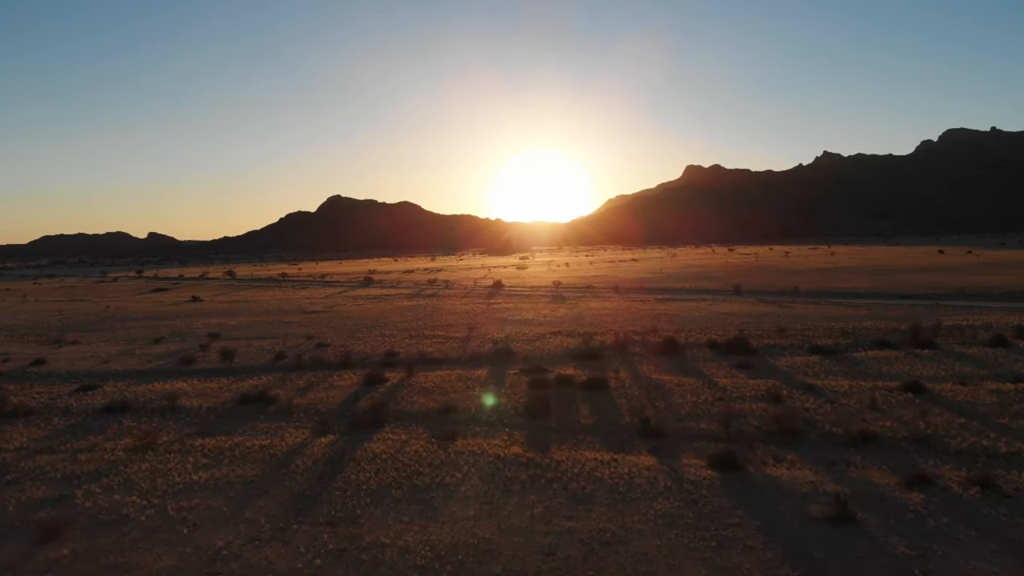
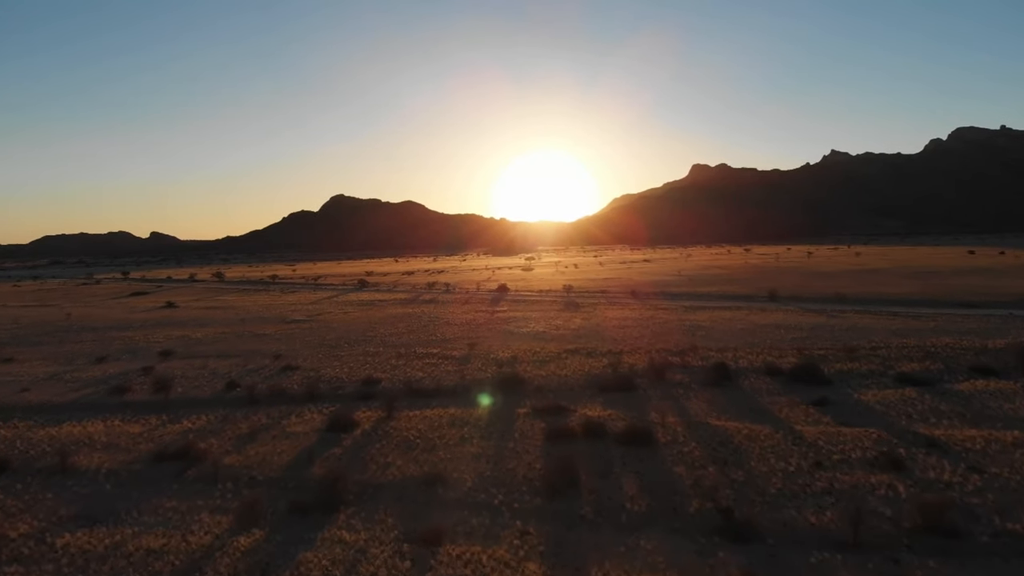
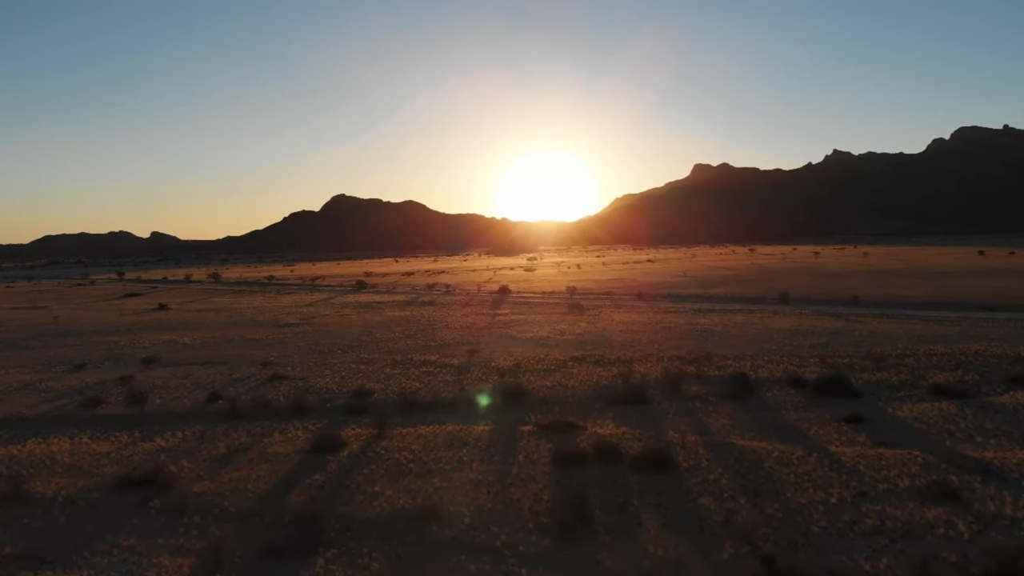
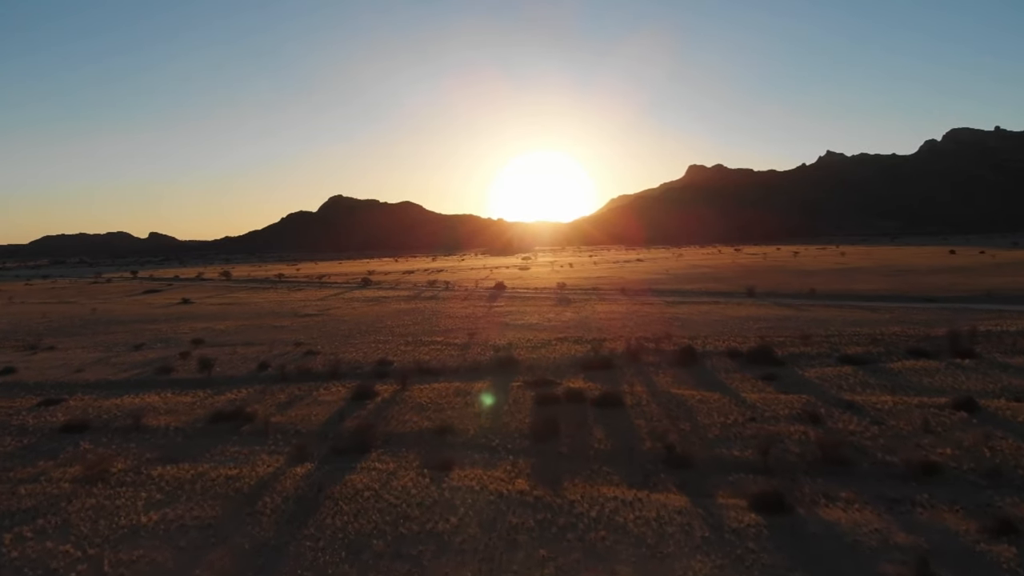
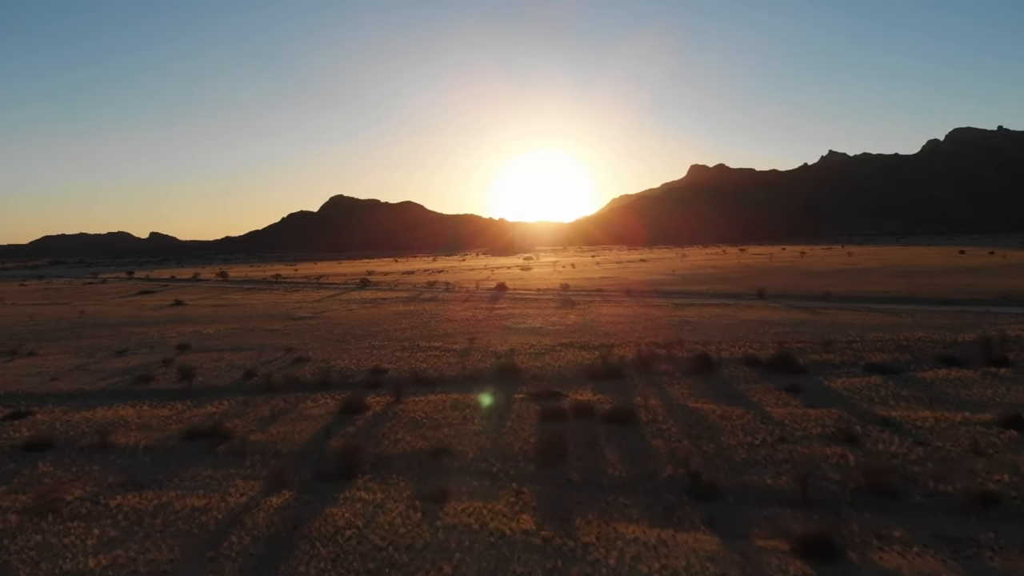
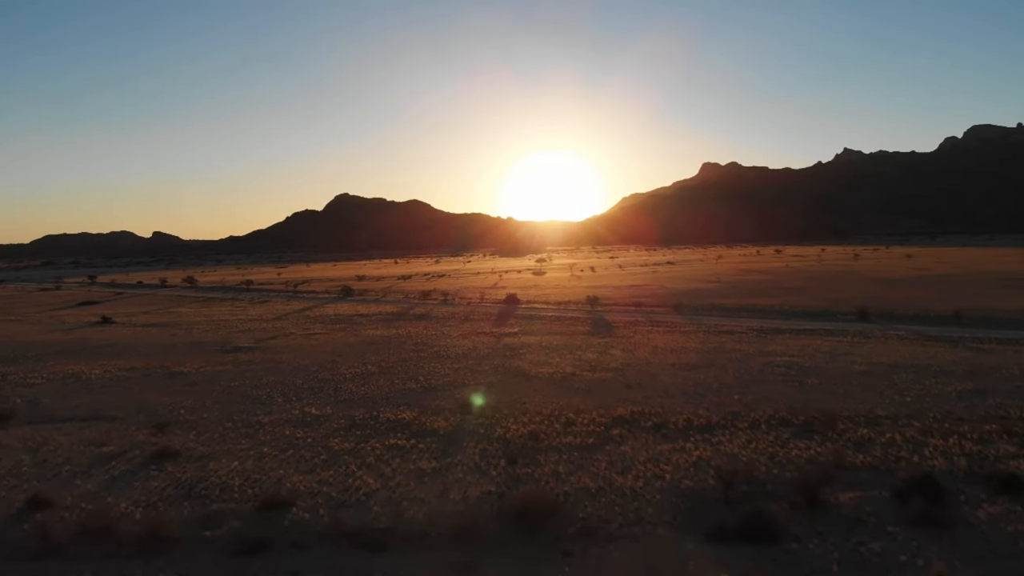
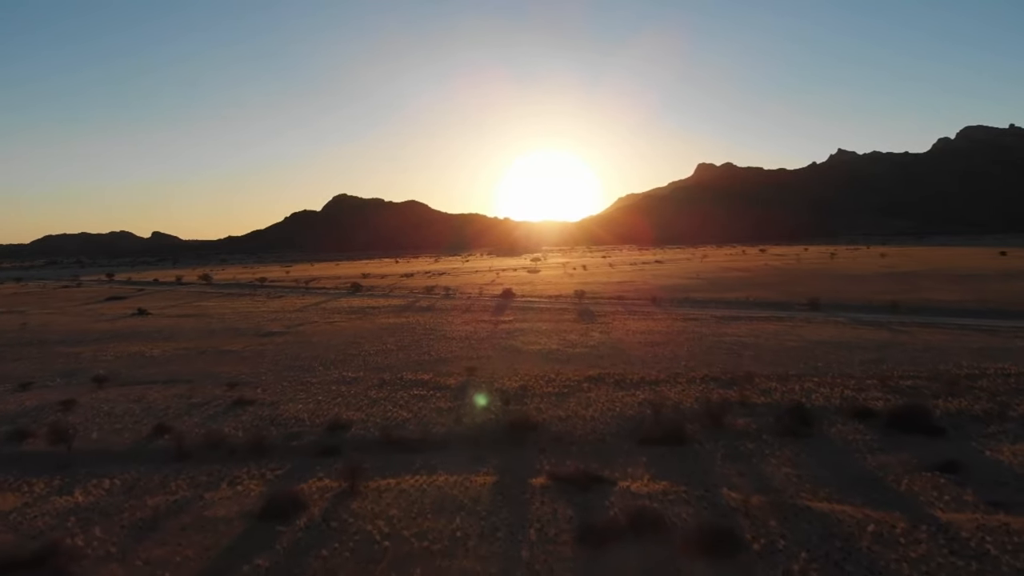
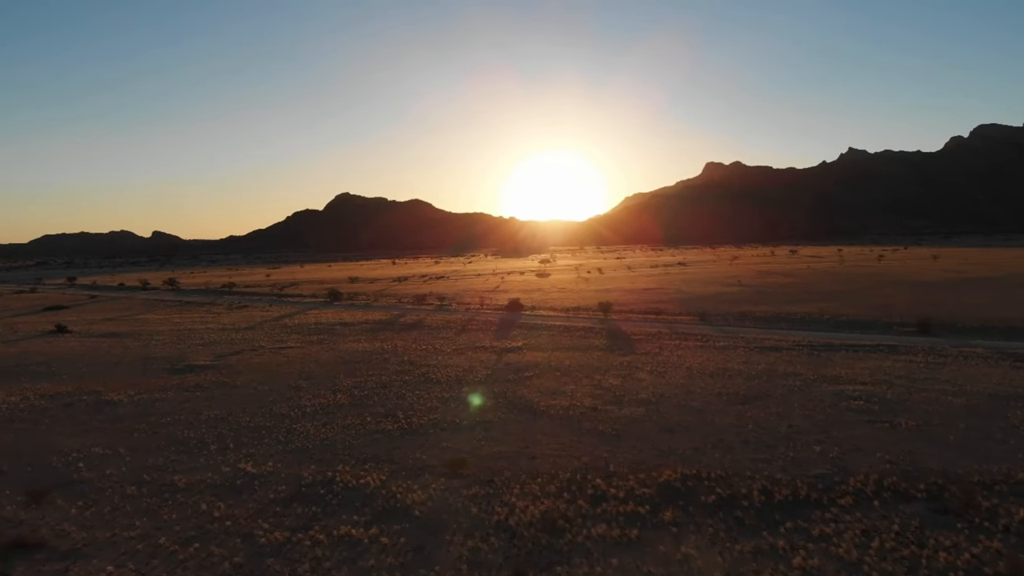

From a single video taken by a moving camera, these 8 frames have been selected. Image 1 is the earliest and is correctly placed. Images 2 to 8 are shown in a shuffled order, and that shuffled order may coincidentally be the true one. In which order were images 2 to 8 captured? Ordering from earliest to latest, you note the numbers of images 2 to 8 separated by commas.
4, 5, 2, 3, 7, 6, 8
